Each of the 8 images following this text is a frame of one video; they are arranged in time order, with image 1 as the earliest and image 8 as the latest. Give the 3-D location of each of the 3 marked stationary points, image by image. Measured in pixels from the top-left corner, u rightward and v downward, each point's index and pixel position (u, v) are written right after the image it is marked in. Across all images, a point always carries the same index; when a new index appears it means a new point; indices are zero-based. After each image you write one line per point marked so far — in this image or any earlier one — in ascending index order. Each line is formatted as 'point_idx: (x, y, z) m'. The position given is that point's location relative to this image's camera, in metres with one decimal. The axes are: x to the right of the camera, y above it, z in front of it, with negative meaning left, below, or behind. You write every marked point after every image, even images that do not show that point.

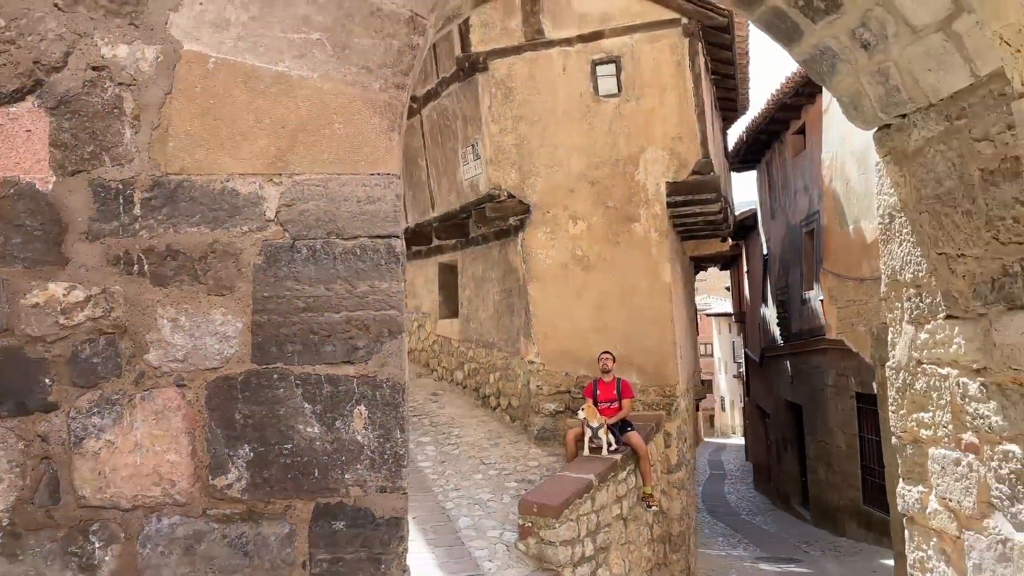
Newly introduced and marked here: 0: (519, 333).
0: (+0.1, -0.4, +7.4) m
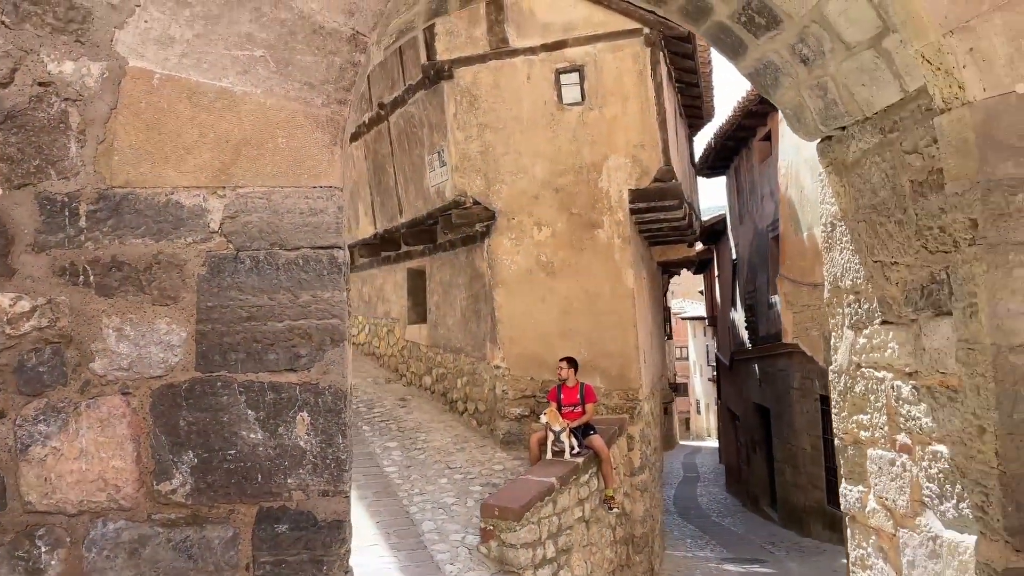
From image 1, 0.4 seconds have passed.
0: (-0.3, -0.5, +7.5) m
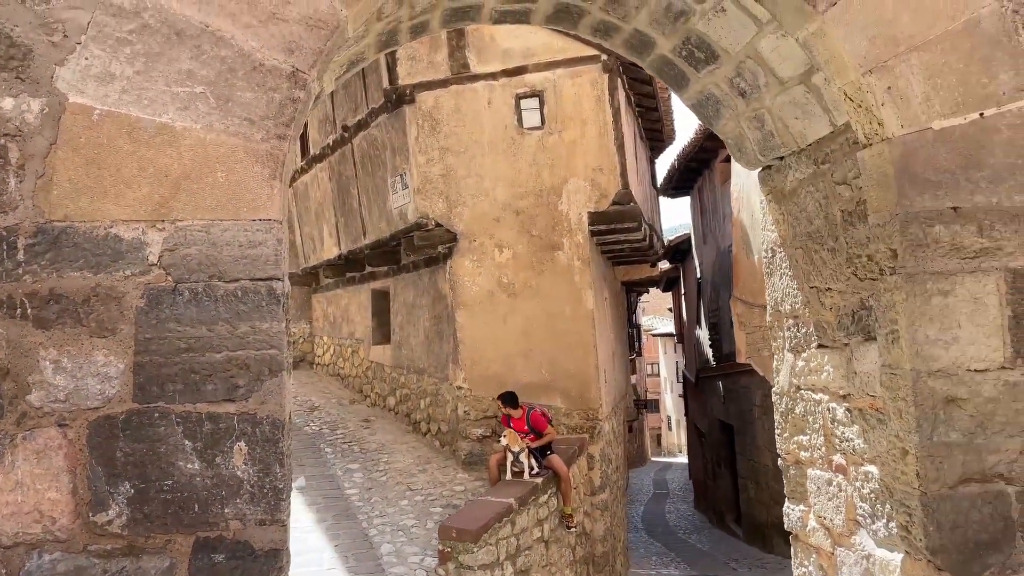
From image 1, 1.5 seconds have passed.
0: (-0.6, -0.7, +7.5) m
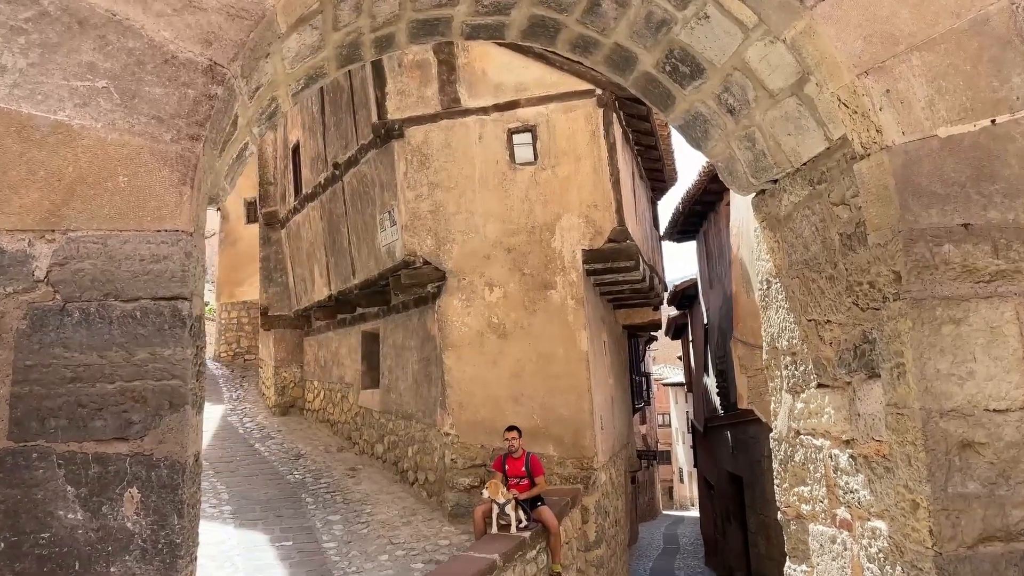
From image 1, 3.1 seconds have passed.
0: (-0.7, -1.1, +7.2) m
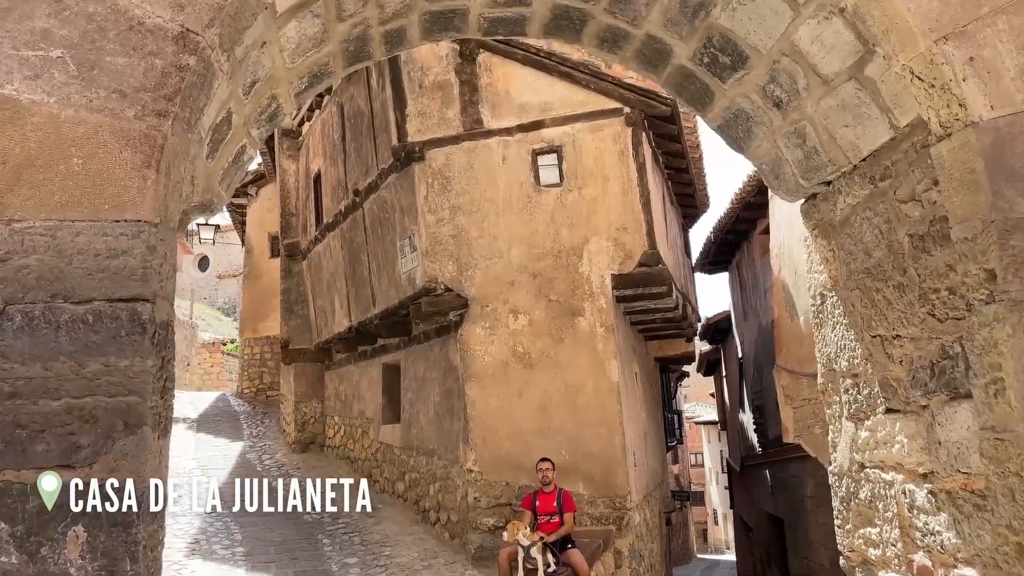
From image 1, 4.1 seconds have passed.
0: (-0.5, -1.3, +6.8) m
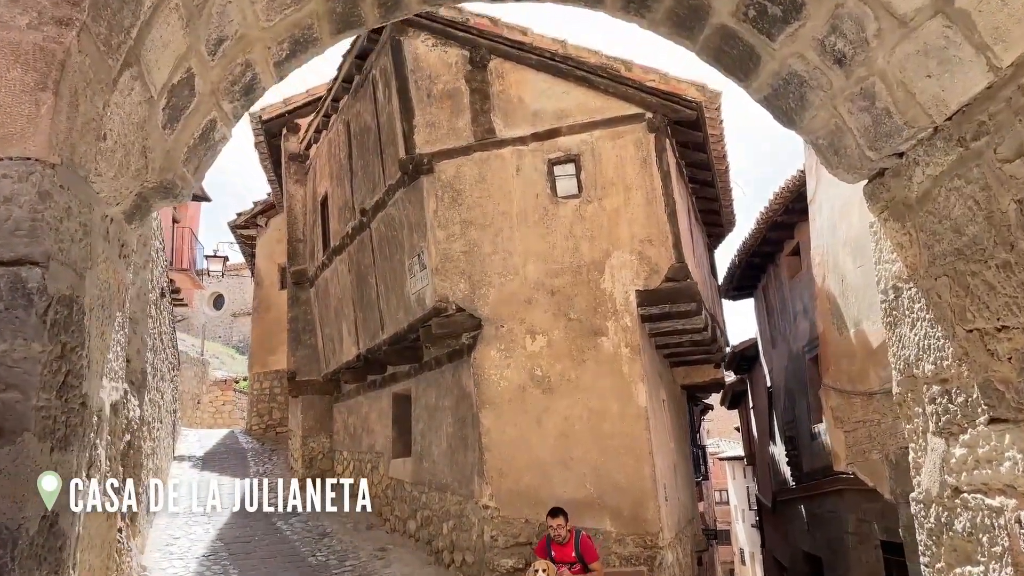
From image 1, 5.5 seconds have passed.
0: (-0.3, -1.5, +6.3) m
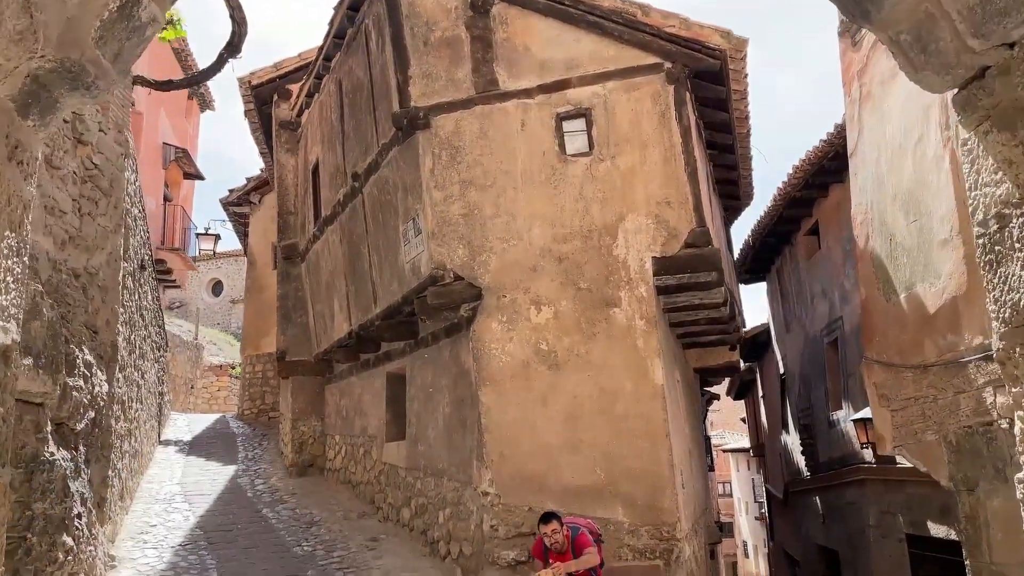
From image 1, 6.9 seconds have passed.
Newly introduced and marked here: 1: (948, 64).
0: (-0.3, -1.2, +5.8) m
1: (+1.2, +0.6, +2.2) m
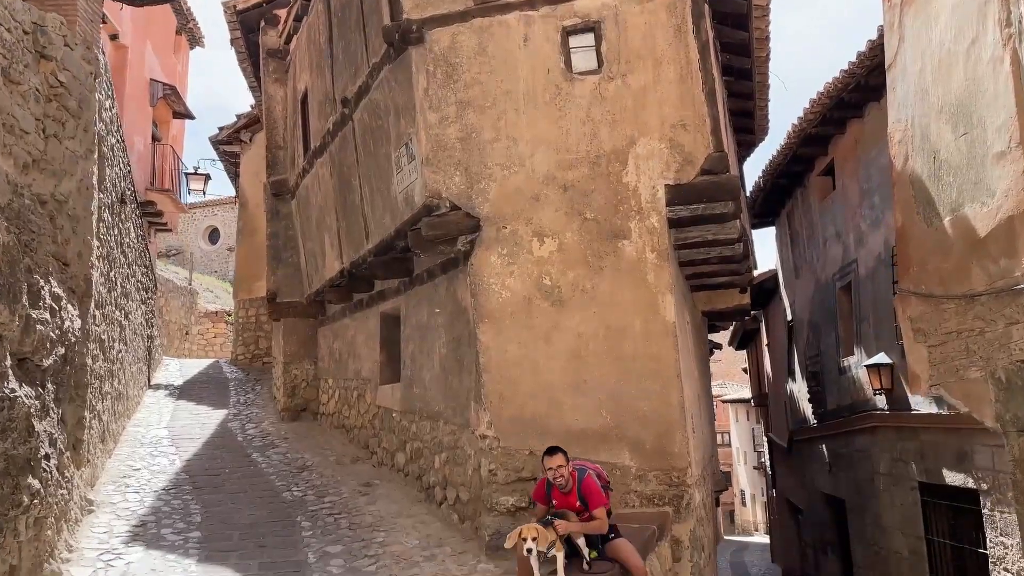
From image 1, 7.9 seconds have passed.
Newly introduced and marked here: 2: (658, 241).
0: (-0.3, -0.8, +5.4) m
1: (+1.2, +0.9, +1.8) m
2: (+1.0, +0.3, +5.2) m
